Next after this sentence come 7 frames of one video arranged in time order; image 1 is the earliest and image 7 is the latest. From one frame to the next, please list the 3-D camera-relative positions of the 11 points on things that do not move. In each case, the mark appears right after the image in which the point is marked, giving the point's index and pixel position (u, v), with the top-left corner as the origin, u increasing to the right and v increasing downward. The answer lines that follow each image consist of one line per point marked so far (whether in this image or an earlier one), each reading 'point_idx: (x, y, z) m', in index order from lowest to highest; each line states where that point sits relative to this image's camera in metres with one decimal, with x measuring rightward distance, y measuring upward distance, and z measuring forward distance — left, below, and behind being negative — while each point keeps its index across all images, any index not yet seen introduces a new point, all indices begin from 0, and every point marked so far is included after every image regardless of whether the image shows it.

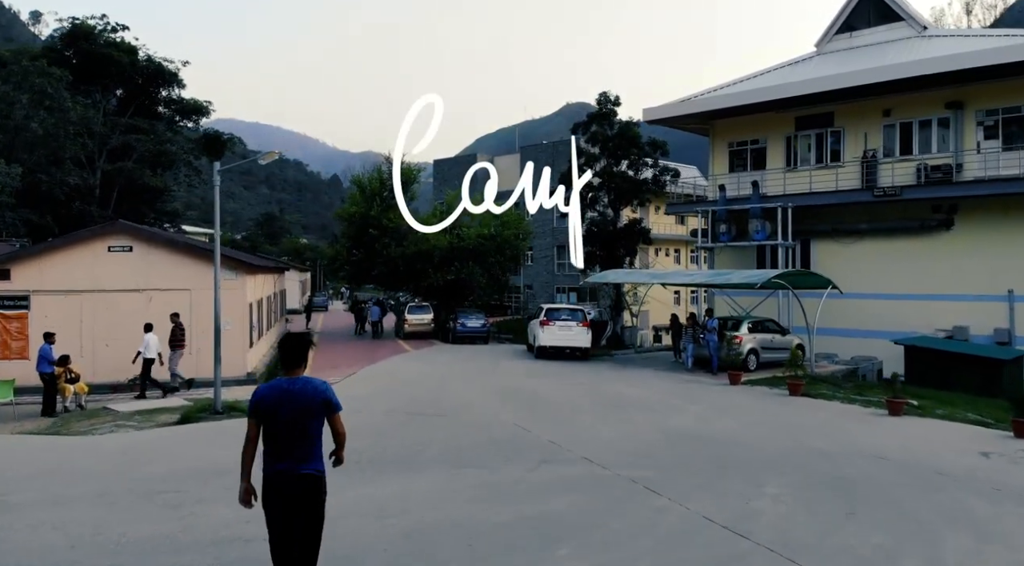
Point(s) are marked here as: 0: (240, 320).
0: (-6.2, -0.9, +17.2) m
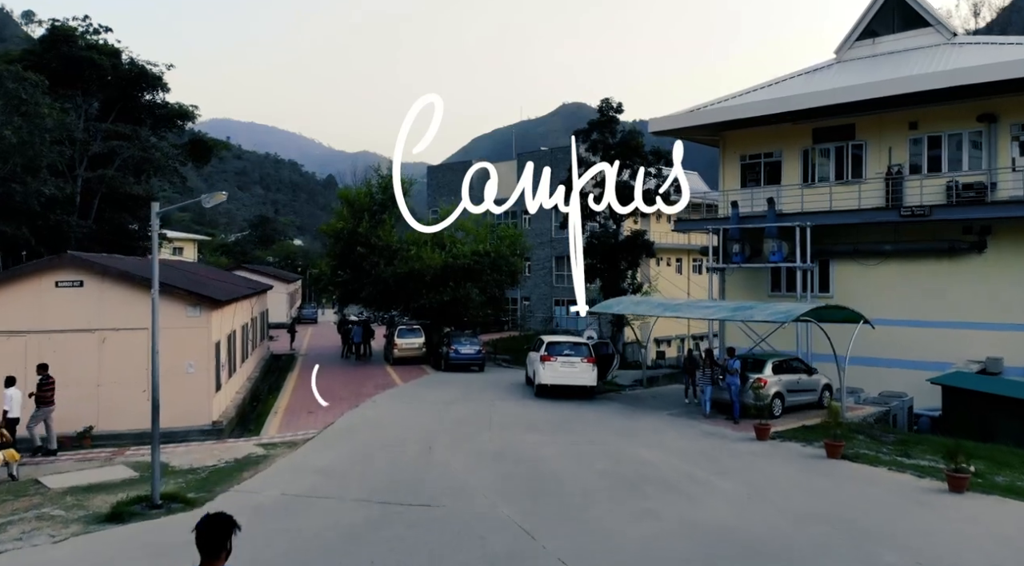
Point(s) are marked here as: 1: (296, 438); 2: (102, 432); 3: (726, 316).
0: (-6.2, -1.6, +15.4) m
1: (-3.9, -2.8, +13.6) m
2: (-8.0, -2.9, +14.7) m
3: (+4.6, -0.7, +16.1) m
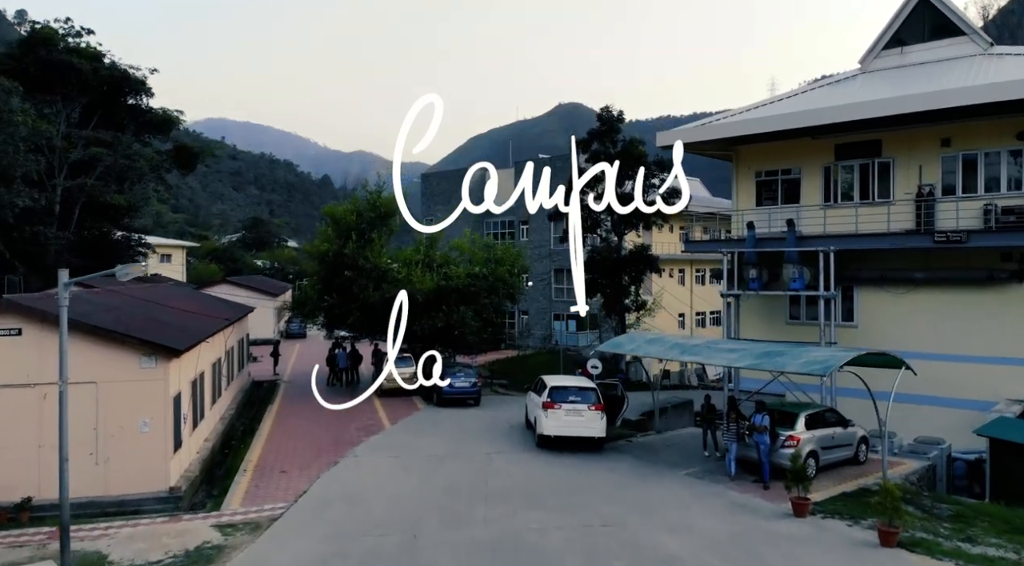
0: (-6.2, -2.4, +13.5) m
1: (-3.9, -3.6, +11.8) m
2: (-8.0, -3.7, +12.8) m
3: (+4.6, -1.5, +14.3) m
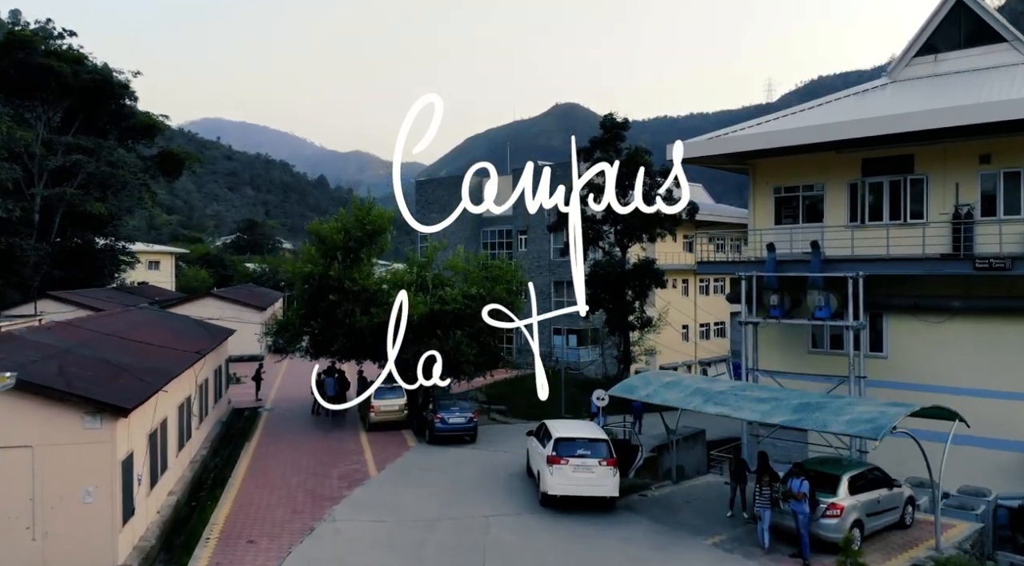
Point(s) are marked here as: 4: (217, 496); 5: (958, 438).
0: (-6.2, -3.2, +11.7) m
1: (-3.9, -4.3, +10.0) m
2: (-7.9, -4.4, +11.0) m
3: (+4.6, -2.2, +12.5) m
4: (-6.3, -4.6, +16.2) m
5: (+11.1, -3.9, +18.8) m
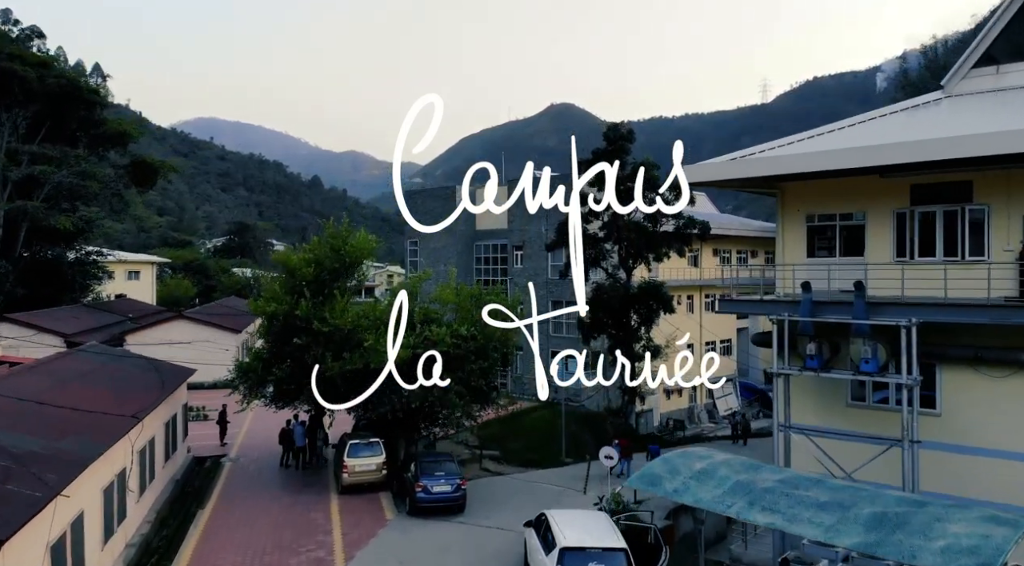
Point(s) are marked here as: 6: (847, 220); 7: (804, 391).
0: (-6.3, -4.2, +8.8) m
1: (-3.9, -5.4, +7.2) m
2: (-8.0, -5.5, +8.1) m
3: (+4.5, -3.3, +9.7) m
4: (-6.4, -5.6, +13.3) m
5: (+11.0, -4.9, +16.0) m
6: (+8.4, +1.6, +18.8) m
7: (+7.3, -2.7, +18.9) m
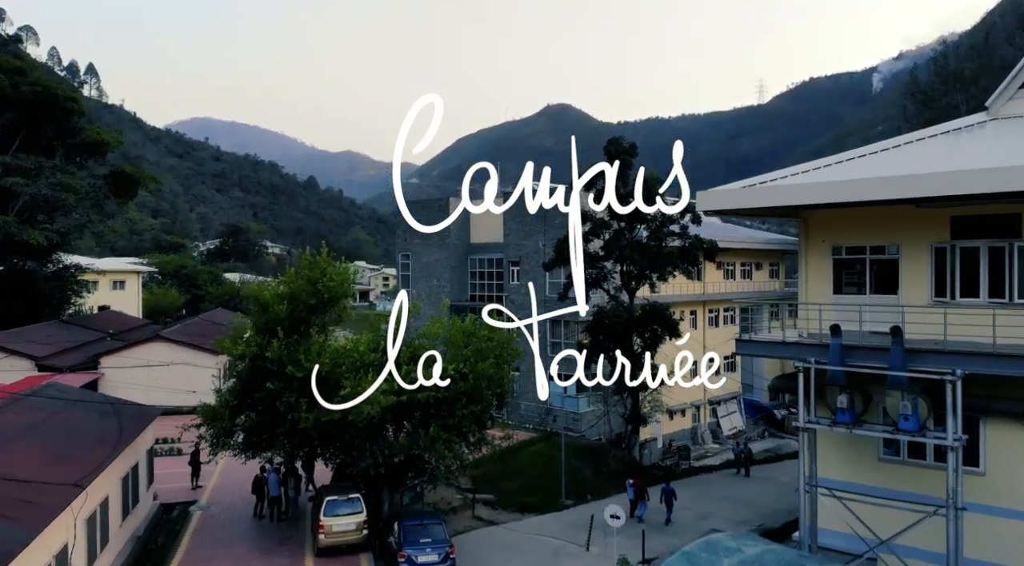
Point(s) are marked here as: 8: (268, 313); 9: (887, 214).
0: (-6.3, -5.1, +6.9) m
1: (-4.0, -6.3, +5.3) m
2: (-8.1, -6.4, +6.2) m
3: (+4.4, -4.2, +7.9) m
4: (-6.5, -6.5, +11.4) m
5: (+10.9, -5.8, +14.2) m
6: (+8.2, +0.7, +16.9) m
7: (+7.2, -3.6, +17.0) m
8: (-6.0, -0.7, +18.7) m
9: (+8.3, +1.5, +16.8) m
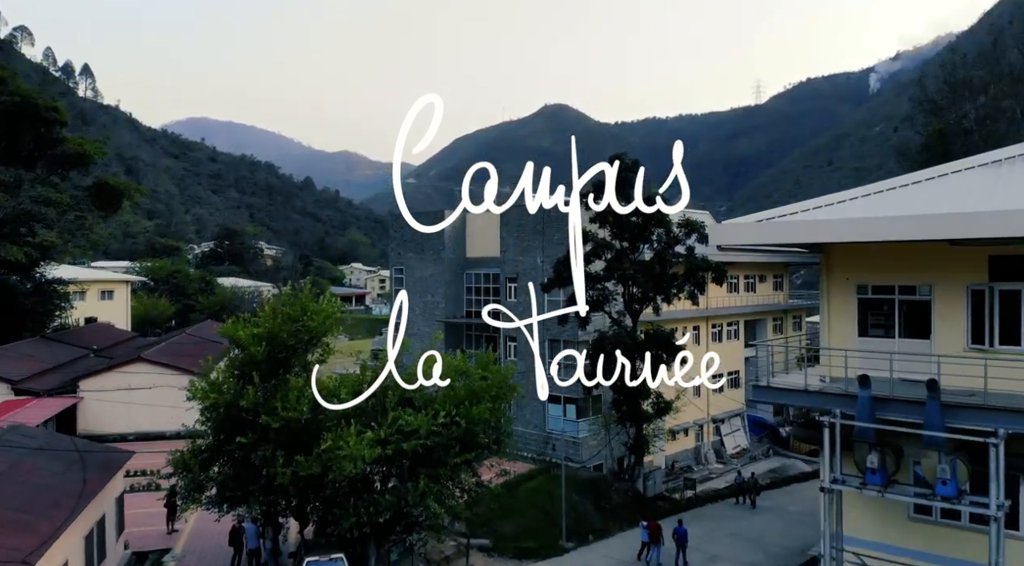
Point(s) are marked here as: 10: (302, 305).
0: (-6.4, -6.0, +5.5) m
1: (-4.0, -7.2, +3.8) m
2: (-8.1, -7.3, +4.7) m
3: (+4.4, -5.1, +6.5) m
4: (-6.6, -7.4, +10.0) m
5: (+10.9, -6.7, +12.8) m
6: (+8.2, -0.2, +15.5) m
7: (+7.1, -4.5, +15.6) m
8: (-6.1, -1.6, +17.2) m
9: (+8.3, +0.6, +15.4) m
10: (-4.9, -0.6, +17.7) m
